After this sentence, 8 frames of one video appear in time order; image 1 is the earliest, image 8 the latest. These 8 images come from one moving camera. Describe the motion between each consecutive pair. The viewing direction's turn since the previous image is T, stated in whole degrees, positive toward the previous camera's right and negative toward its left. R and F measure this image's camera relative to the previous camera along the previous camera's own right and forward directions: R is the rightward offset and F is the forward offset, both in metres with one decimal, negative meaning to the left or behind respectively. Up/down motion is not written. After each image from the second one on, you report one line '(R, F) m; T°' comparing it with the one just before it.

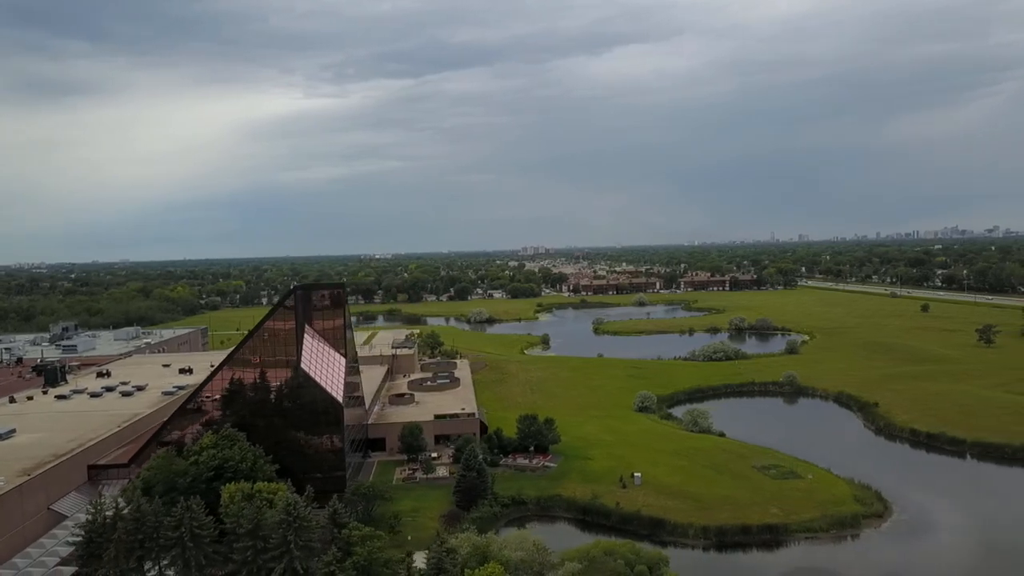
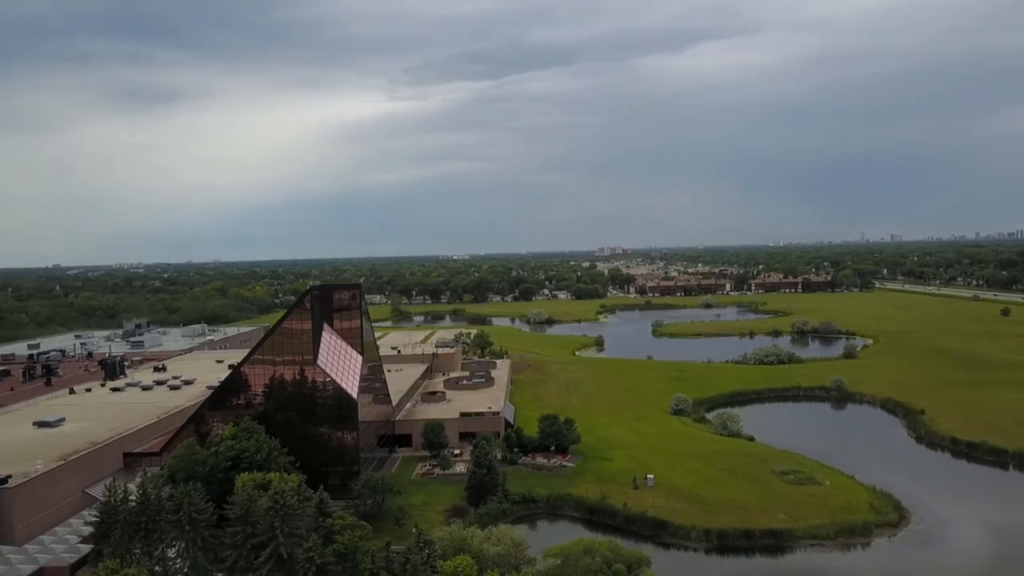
(+2.6, -0.5) m; -5°
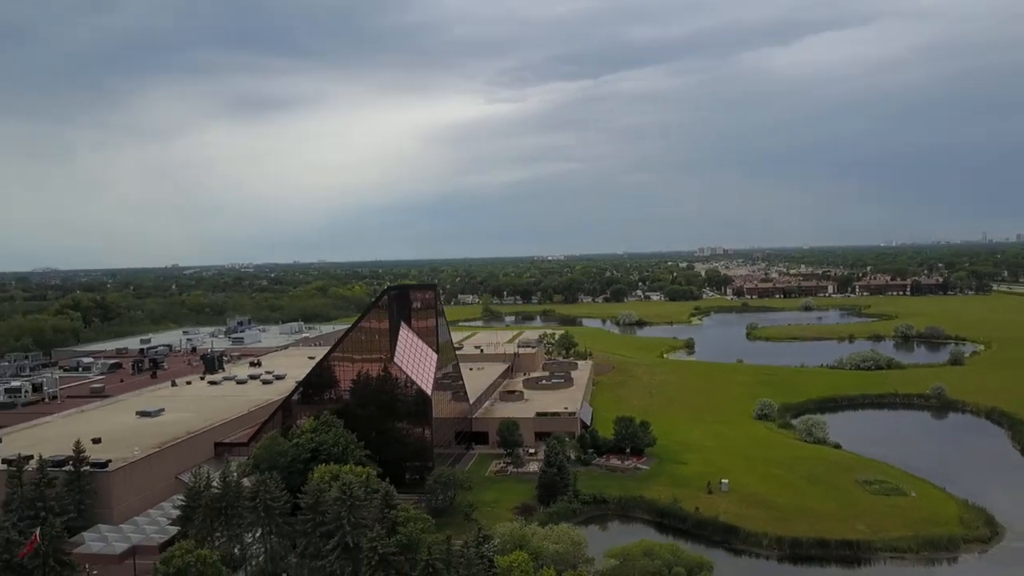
(+1.0, -0.2) m; -7°
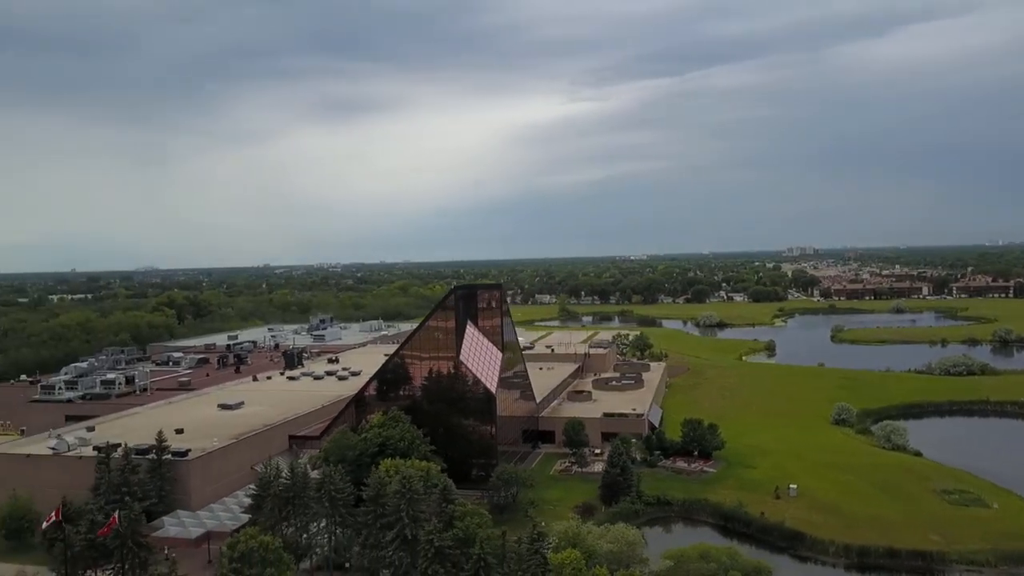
(+0.7, -0.2) m; -6°
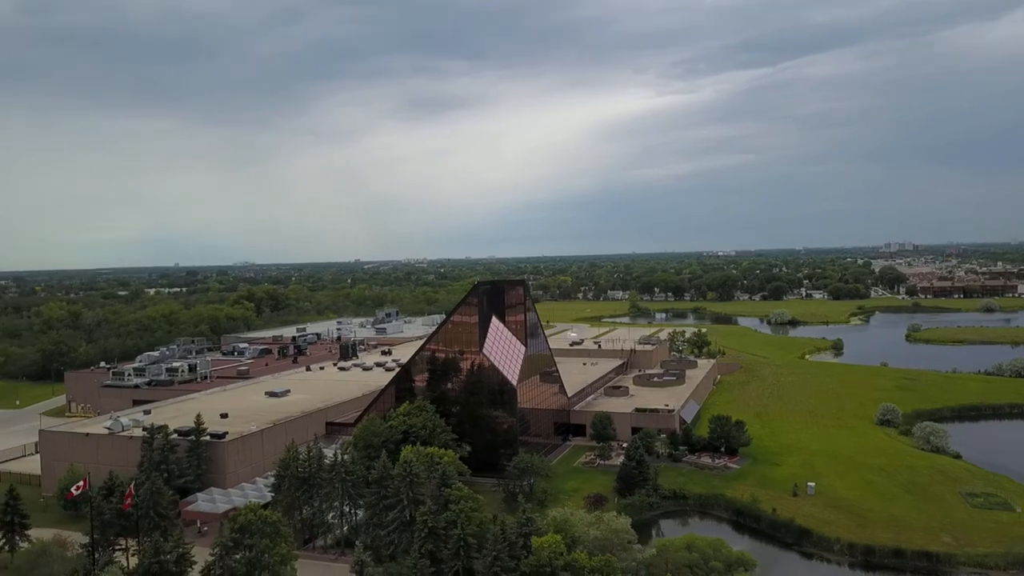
(+2.6, -1.0) m; -6°
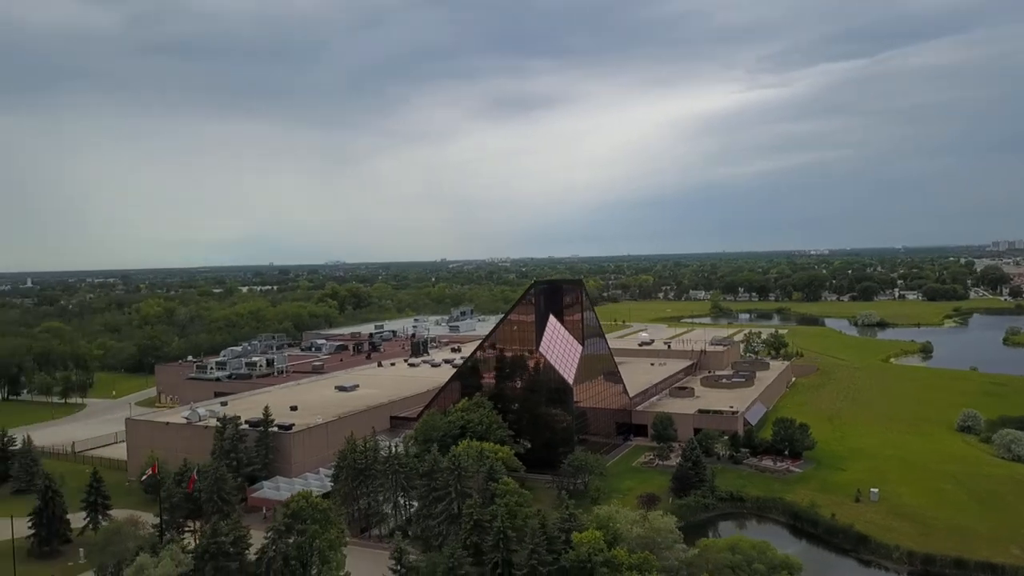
(+1.2, -0.4) m; -6°
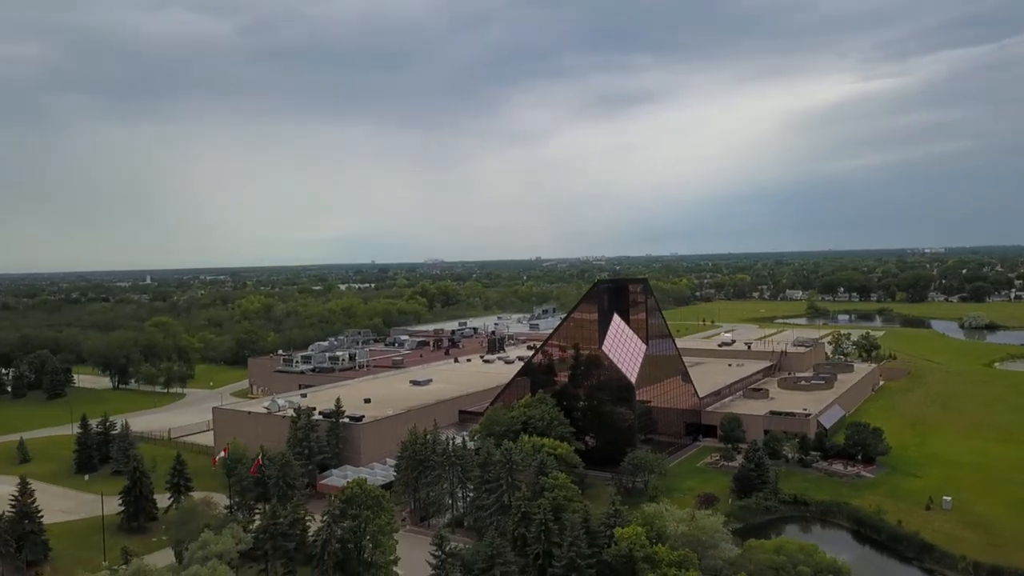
(+1.4, -0.5) m; -7°
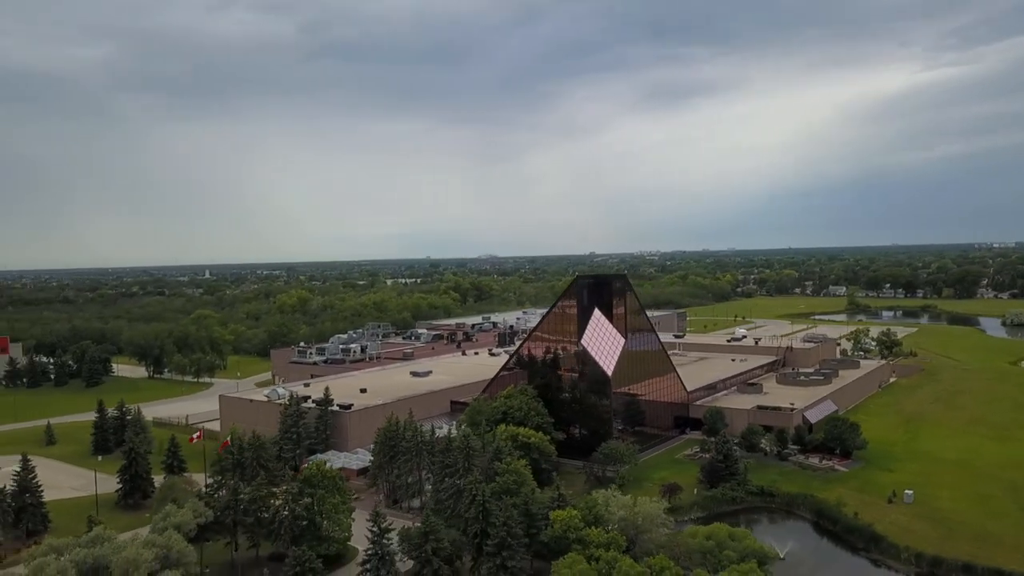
(+3.2, -1.3) m; -4°
